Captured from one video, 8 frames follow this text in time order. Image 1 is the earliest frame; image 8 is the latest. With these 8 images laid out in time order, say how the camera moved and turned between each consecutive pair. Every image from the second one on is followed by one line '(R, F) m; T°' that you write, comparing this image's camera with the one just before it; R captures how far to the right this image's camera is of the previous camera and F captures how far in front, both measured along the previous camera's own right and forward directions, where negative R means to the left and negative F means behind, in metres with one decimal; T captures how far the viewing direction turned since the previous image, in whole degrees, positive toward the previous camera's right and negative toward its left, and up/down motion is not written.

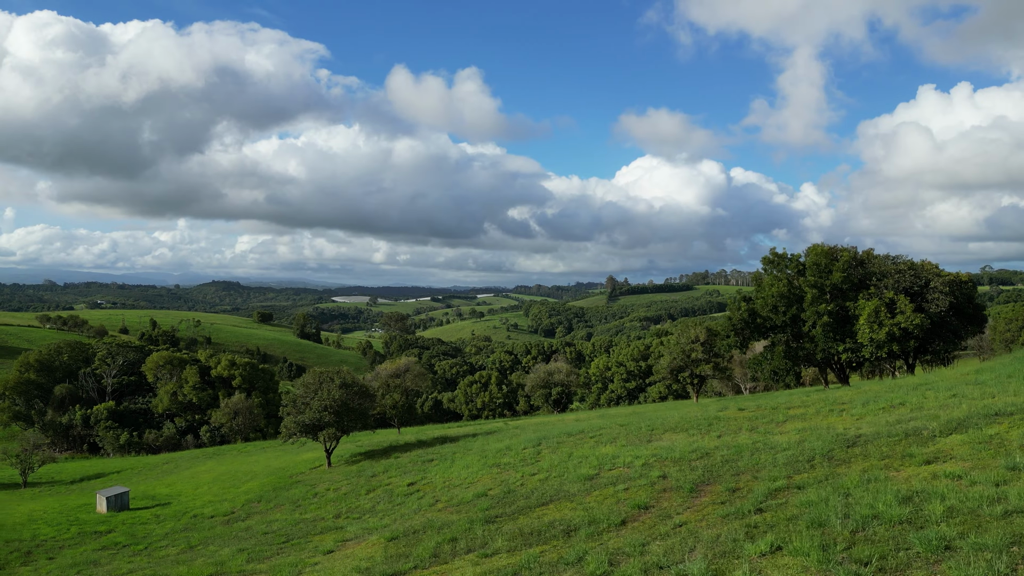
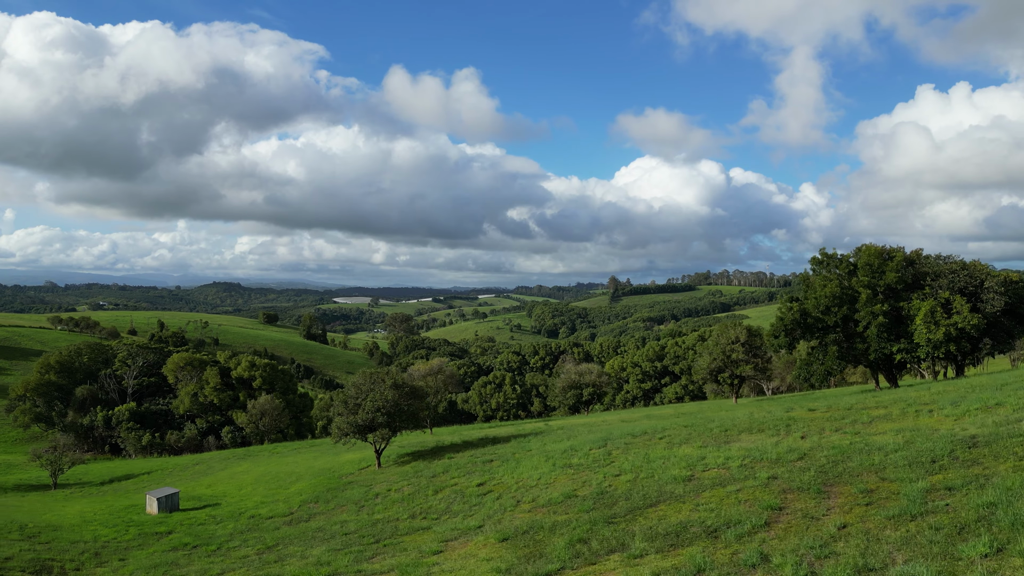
(-2.9, 0.0) m; 0°
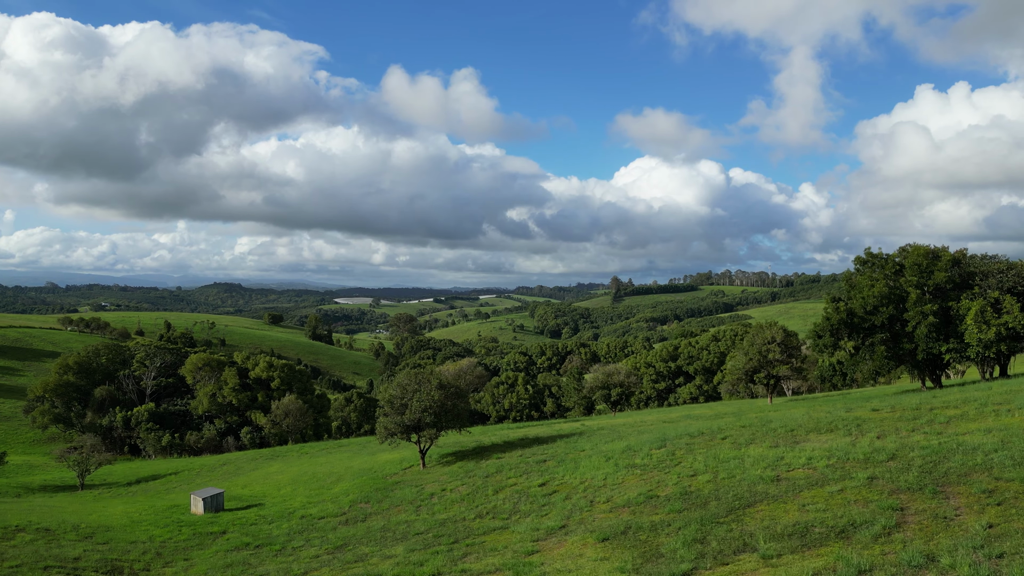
(-2.6, 0.0) m; 0°
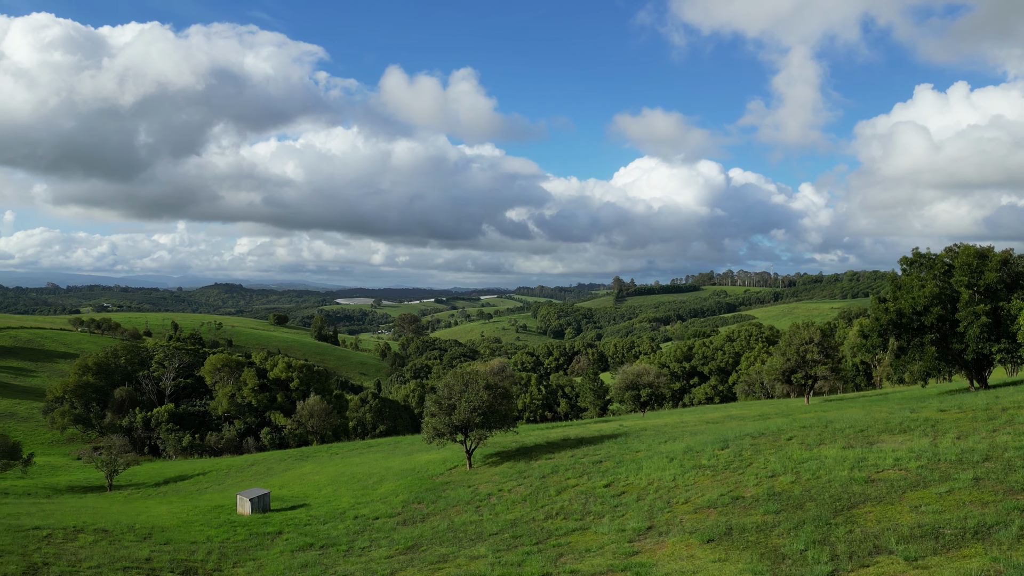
(-2.7, 0.0) m; 0°
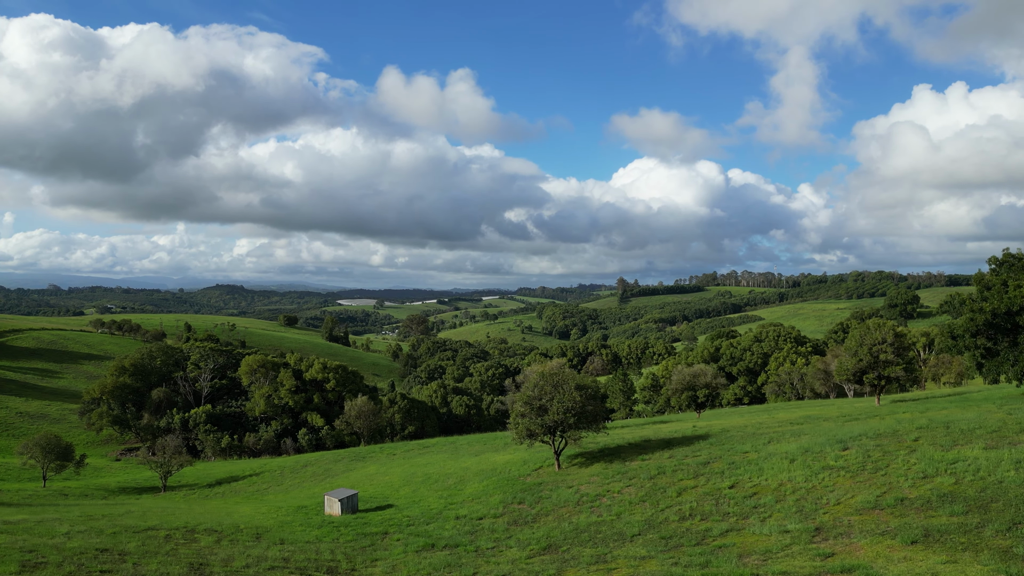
(-5.2, 0.0) m; 0°
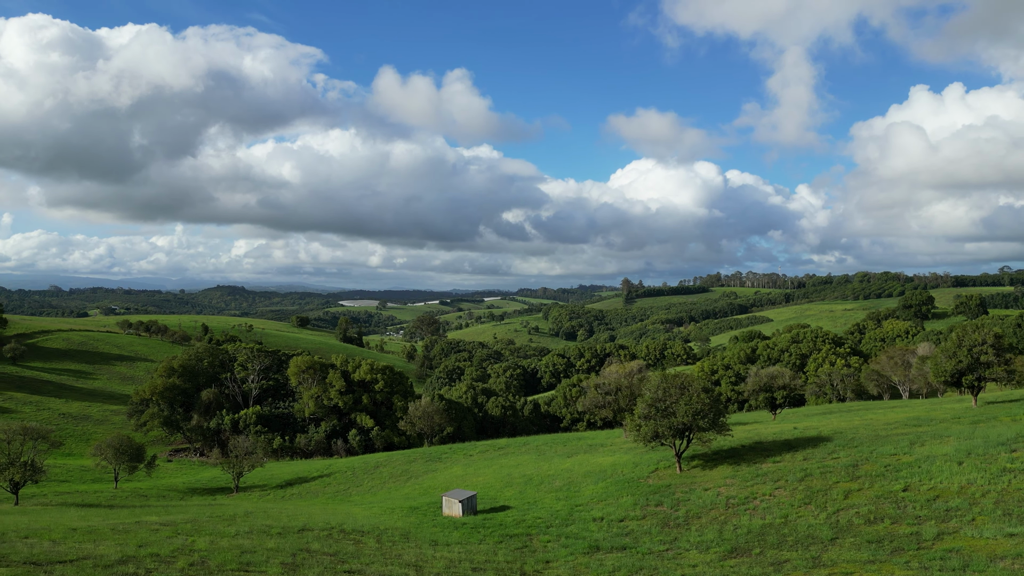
(-7.1, 0.0) m; 0°
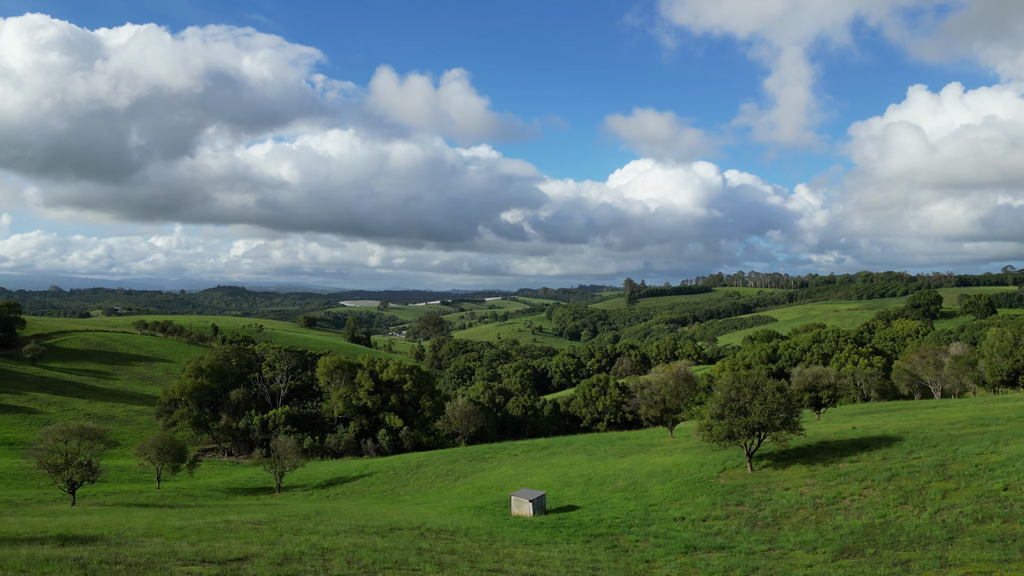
(-4.1, 0.0) m; 0°
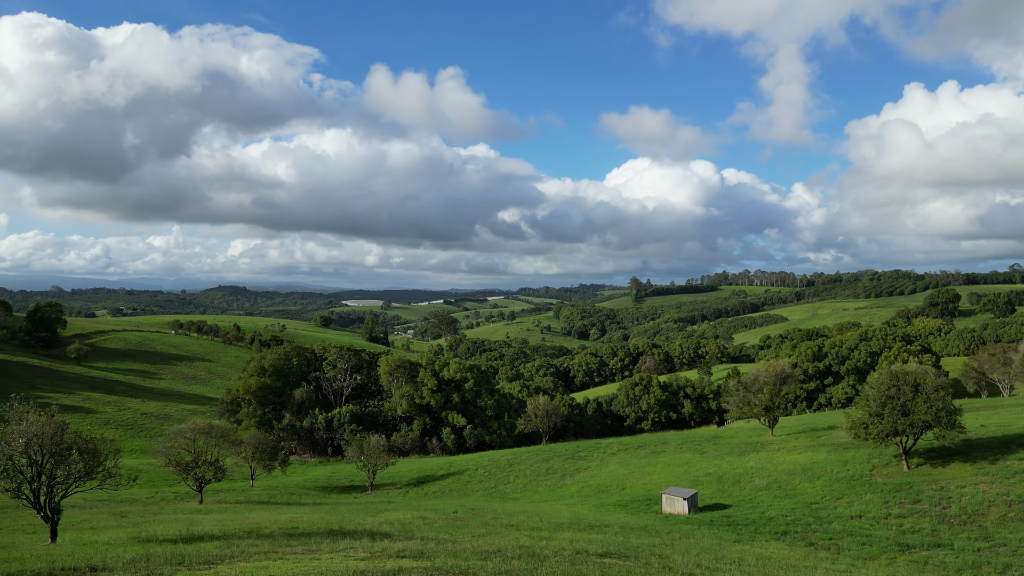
(-9.2, -0.2) m; 0°
